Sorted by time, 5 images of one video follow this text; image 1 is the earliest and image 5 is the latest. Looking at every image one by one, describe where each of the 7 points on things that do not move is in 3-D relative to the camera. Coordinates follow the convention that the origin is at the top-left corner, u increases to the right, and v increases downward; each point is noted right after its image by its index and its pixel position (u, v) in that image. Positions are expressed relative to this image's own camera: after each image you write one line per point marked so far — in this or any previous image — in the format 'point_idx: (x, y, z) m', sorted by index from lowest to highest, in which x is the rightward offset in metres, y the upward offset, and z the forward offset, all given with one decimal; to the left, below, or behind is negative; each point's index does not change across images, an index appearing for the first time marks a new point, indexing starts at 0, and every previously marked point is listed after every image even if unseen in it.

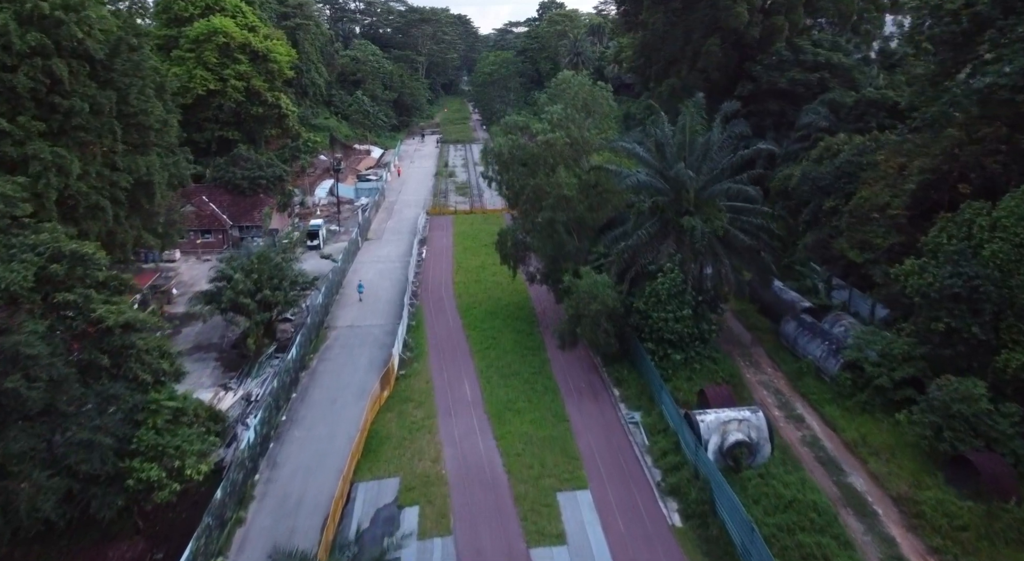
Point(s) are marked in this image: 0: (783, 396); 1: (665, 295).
0: (+7.0, -3.0, +17.6) m
1: (+4.1, -0.4, +18.5) m
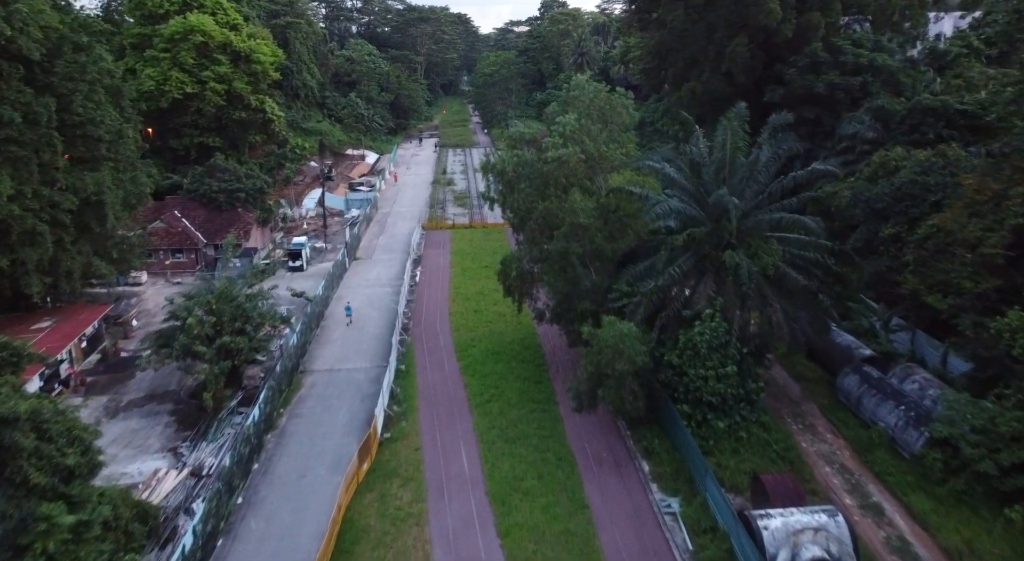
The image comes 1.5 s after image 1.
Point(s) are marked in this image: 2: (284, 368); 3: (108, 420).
0: (+7.1, -4.1, +14.3) m
1: (+4.3, -1.5, +15.2) m
2: (-6.4, -2.5, +19.3) m
3: (-10.9, -3.7, +18.4) m
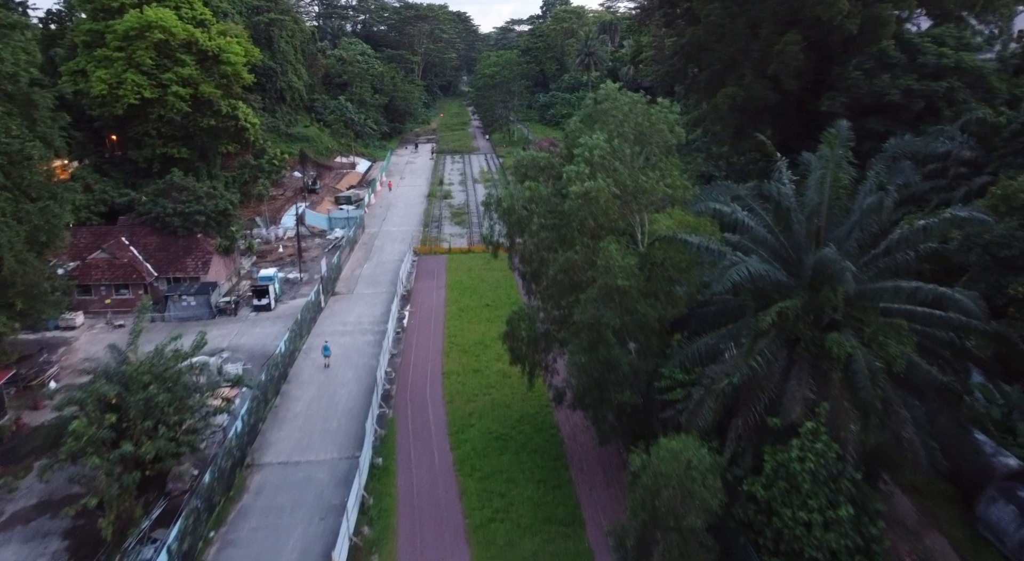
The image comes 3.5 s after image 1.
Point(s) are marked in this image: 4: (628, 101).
0: (+7.3, -5.6, +9.6) m
1: (+4.5, -3.1, +10.5) m
2: (-6.2, -4.0, +14.5) m
3: (-10.7, -5.3, +13.6) m
4: (+2.7, +4.2, +16.2) m
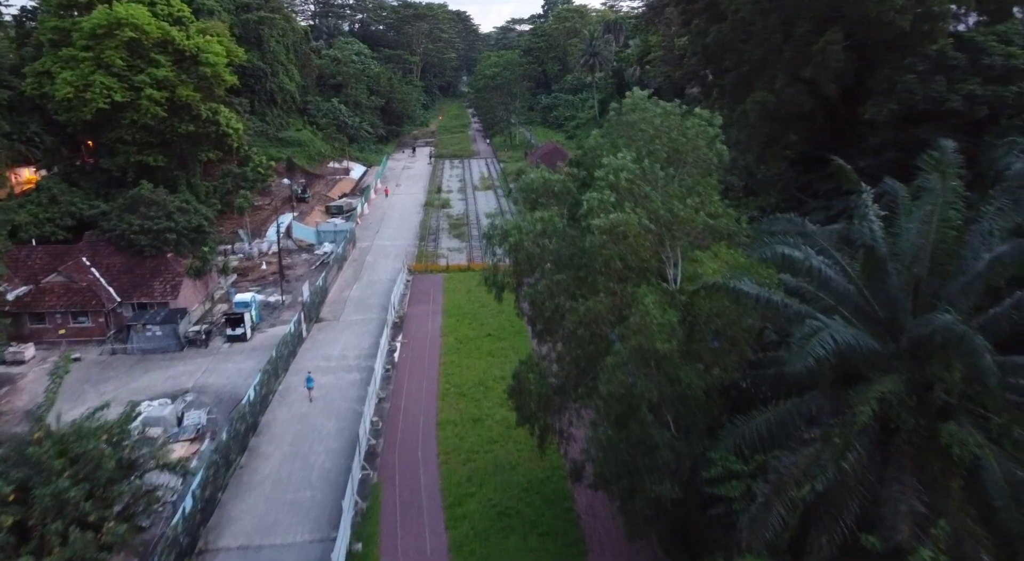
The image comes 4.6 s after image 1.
0: (+7.5, -6.6, +6.8) m
1: (+4.6, -4.0, +7.7) m
2: (-6.1, -4.9, +11.7) m
3: (-10.5, -6.2, +10.9) m
4: (+2.9, +3.3, +13.4) m
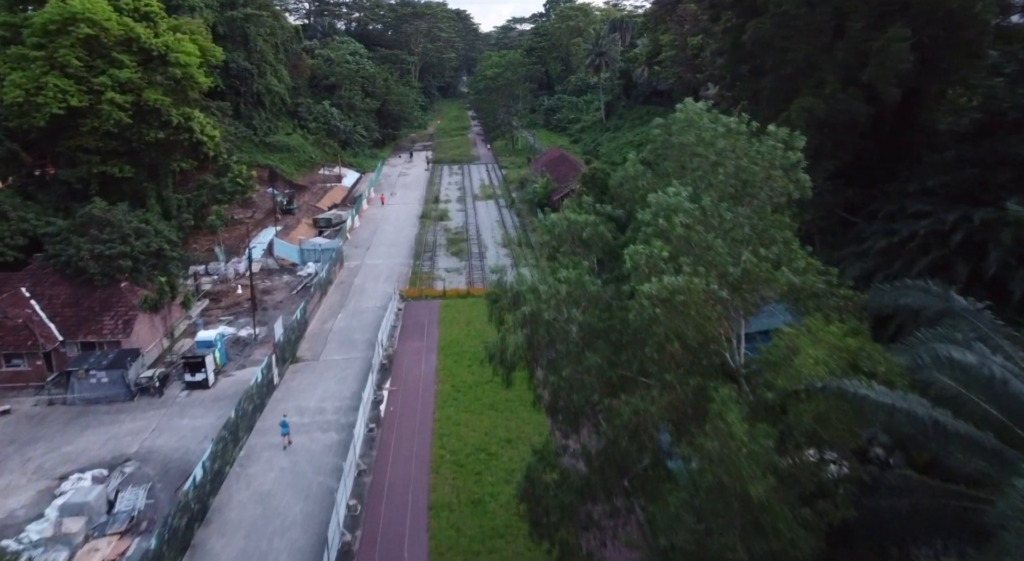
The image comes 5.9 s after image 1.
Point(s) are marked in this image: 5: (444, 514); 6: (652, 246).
0: (+7.7, -7.6, +3.5) m
1: (+4.8, -5.1, +4.4) m
2: (-5.9, -6.0, +8.4) m
3: (-10.3, -7.3, +7.6) m
4: (+3.1, +2.3, +10.1) m
5: (-1.4, -4.8, +14.1) m
6: (+1.8, +0.5, +8.6) m
